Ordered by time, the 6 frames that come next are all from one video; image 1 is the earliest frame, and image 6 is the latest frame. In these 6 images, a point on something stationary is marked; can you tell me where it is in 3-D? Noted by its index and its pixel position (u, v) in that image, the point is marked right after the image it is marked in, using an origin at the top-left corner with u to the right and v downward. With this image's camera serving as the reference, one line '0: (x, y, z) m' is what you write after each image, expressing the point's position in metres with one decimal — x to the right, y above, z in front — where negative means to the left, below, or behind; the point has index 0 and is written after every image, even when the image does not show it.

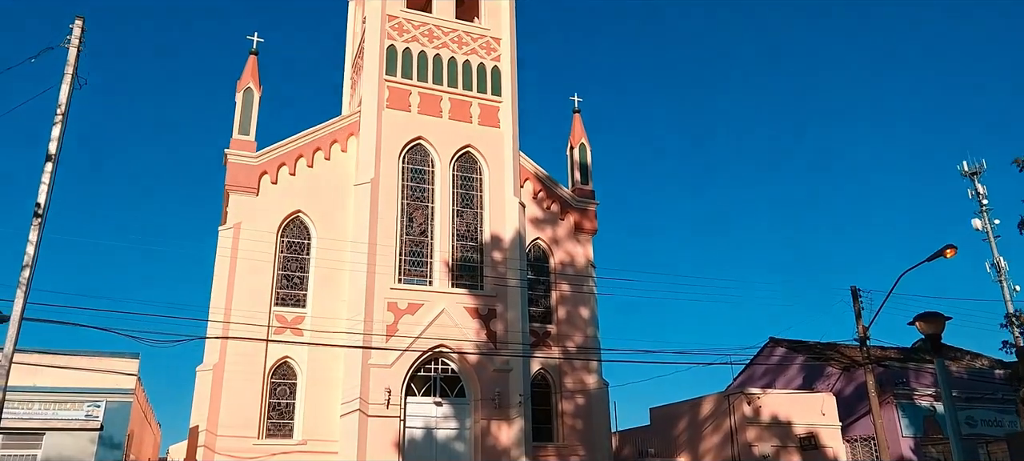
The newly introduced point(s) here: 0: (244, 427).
0: (-6.2, -4.6, +19.8) m
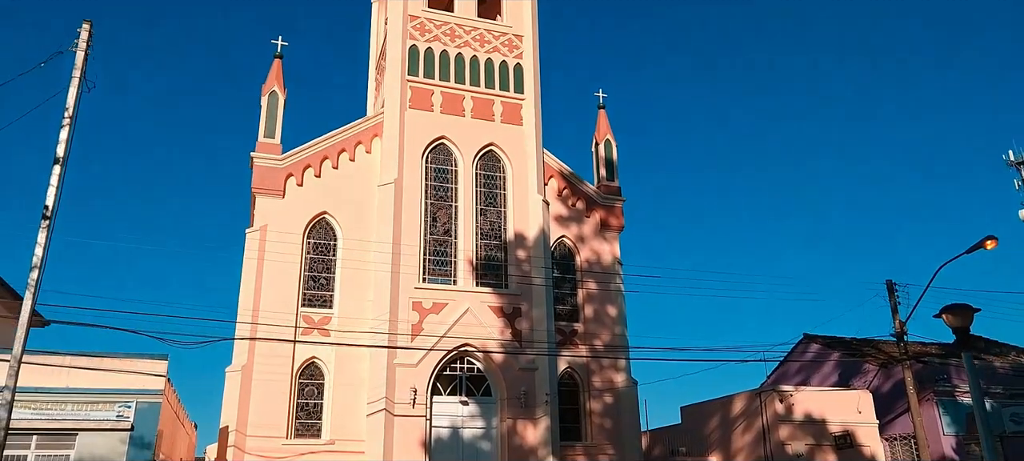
0: (-5.6, -4.6, +20.0) m
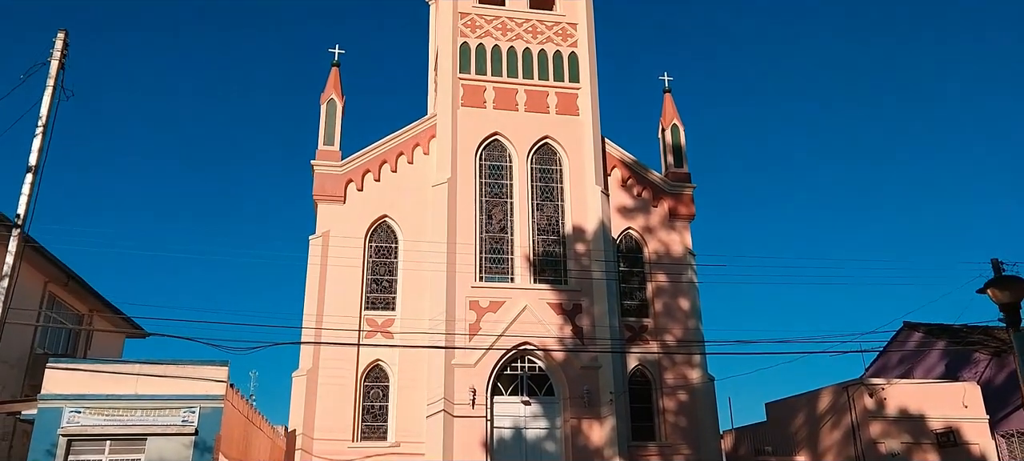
0: (-4.1, -4.8, +20.2) m
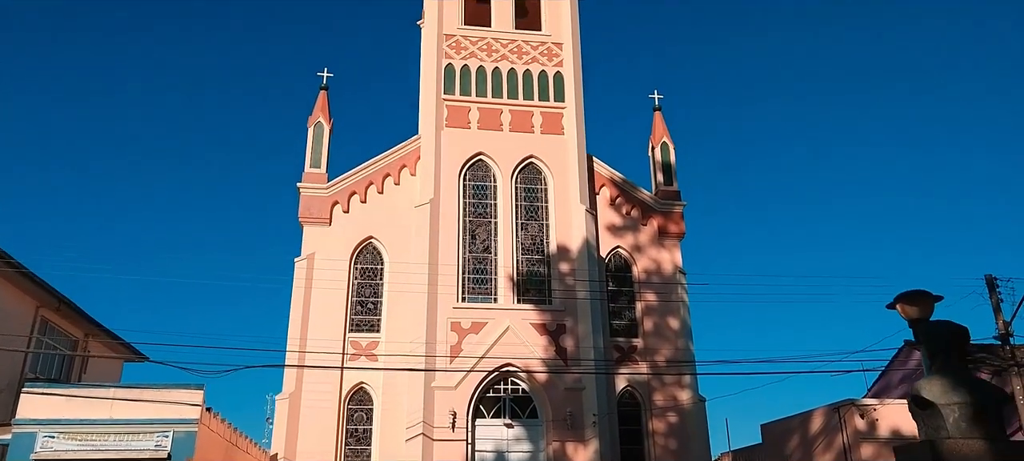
0: (-4.5, -5.3, +20.0) m
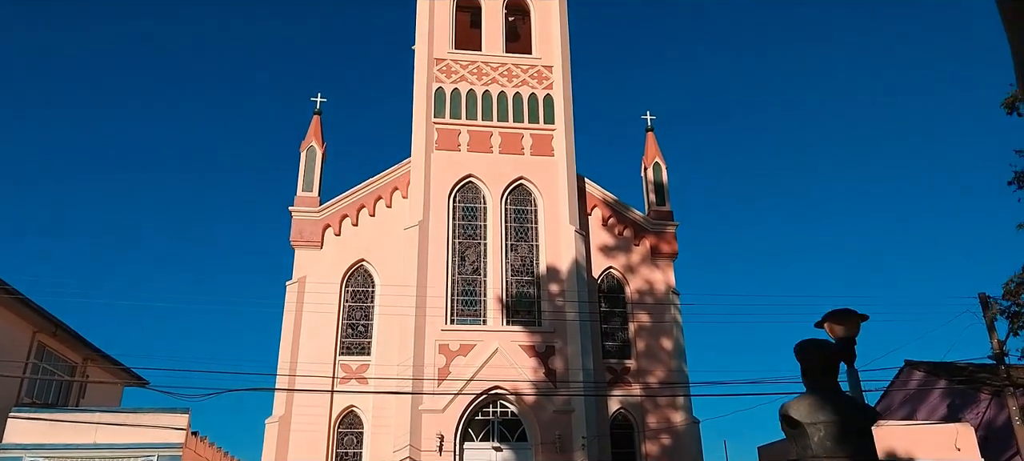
0: (-4.8, -5.8, +20.0) m
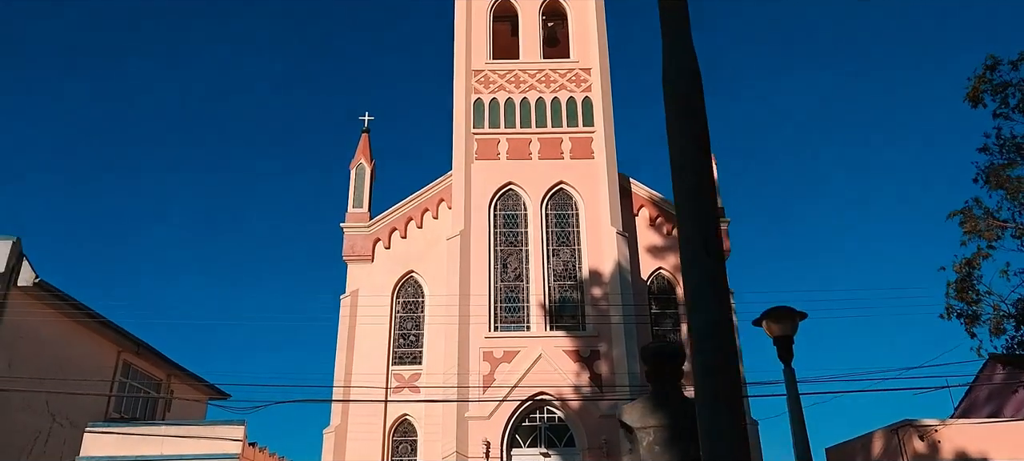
0: (-3.5, -6.2, +20.5) m
